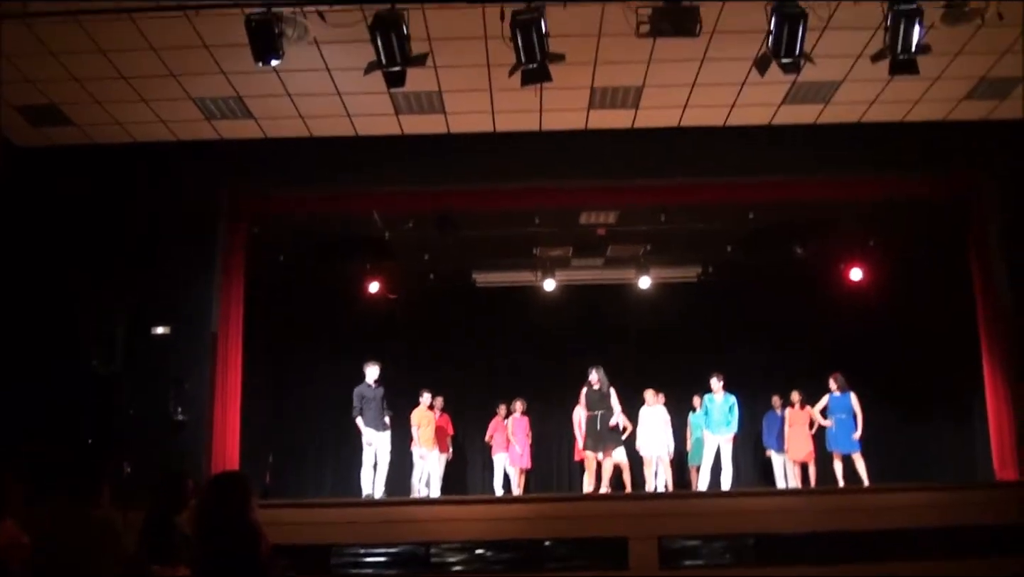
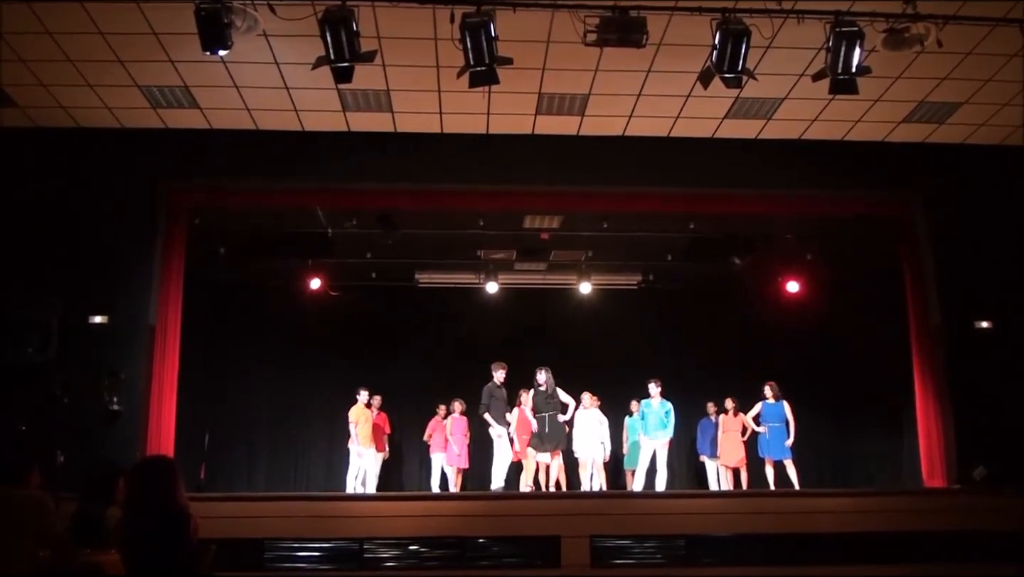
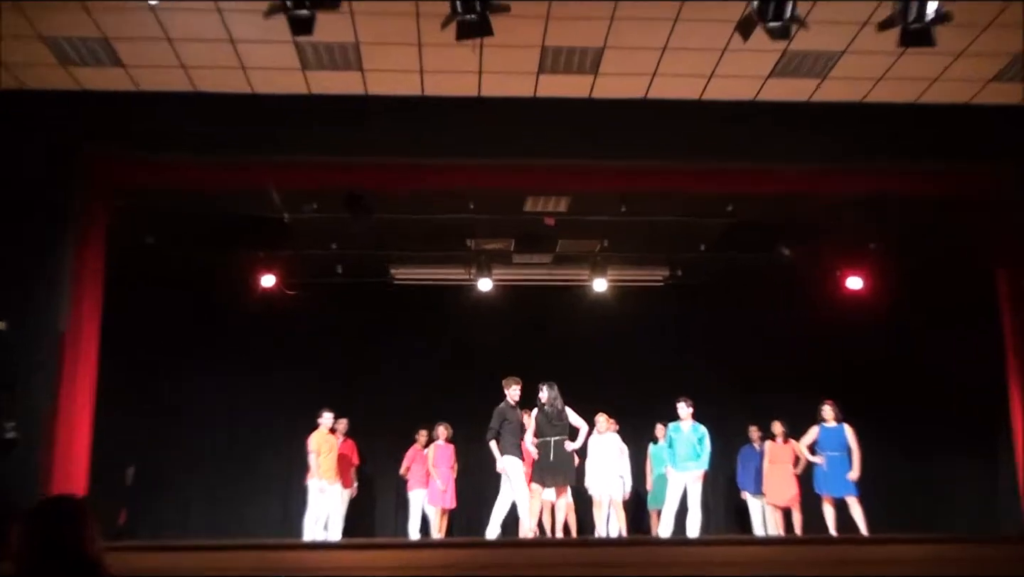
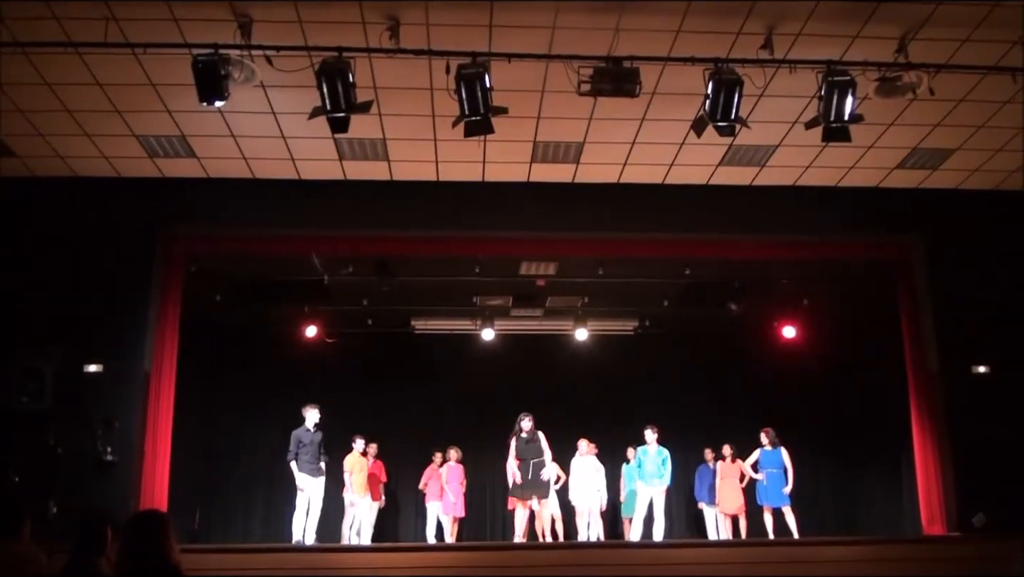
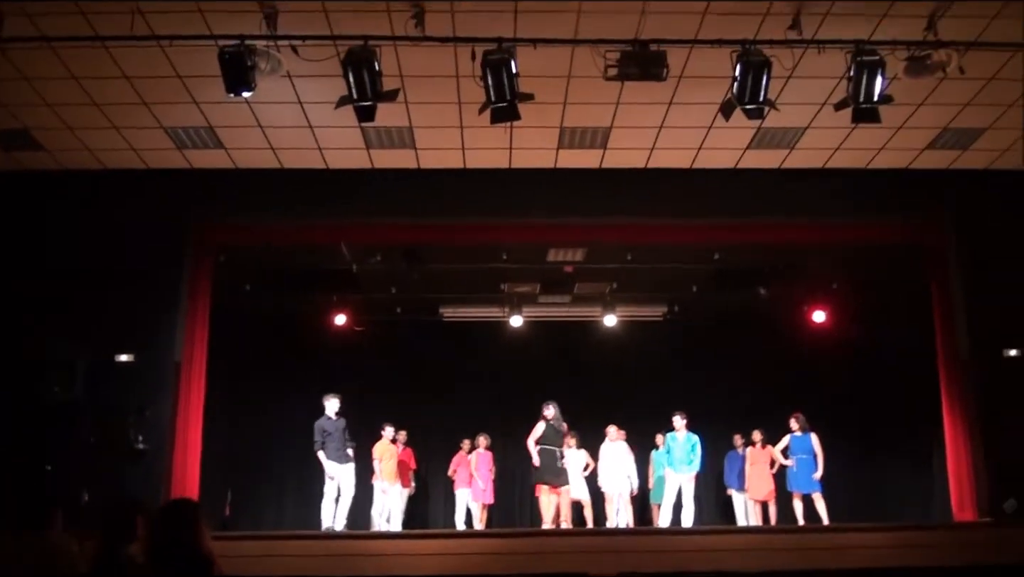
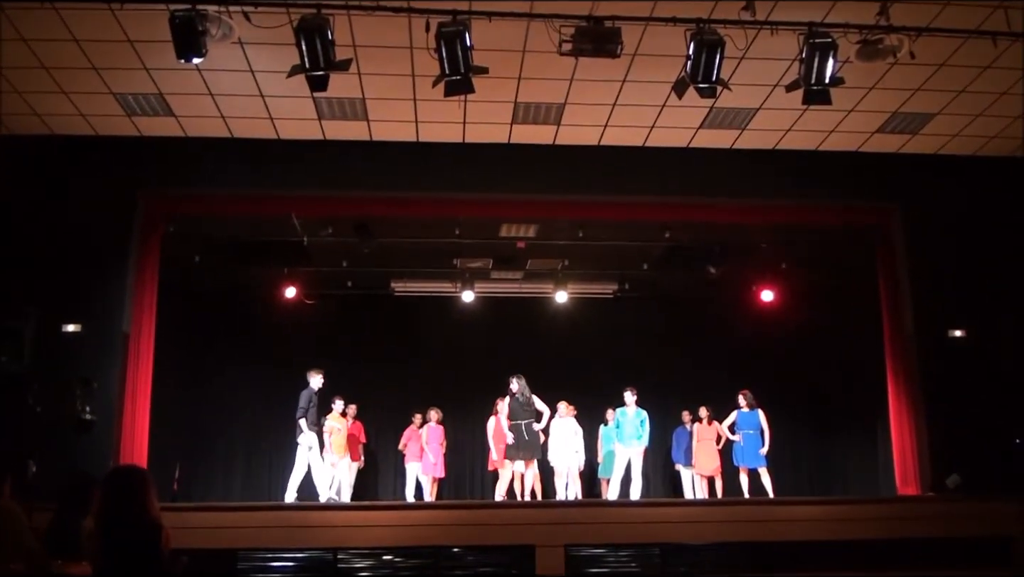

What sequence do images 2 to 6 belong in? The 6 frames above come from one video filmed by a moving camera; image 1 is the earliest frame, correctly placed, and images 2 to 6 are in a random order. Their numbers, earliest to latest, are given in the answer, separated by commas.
5, 4, 6, 2, 3
